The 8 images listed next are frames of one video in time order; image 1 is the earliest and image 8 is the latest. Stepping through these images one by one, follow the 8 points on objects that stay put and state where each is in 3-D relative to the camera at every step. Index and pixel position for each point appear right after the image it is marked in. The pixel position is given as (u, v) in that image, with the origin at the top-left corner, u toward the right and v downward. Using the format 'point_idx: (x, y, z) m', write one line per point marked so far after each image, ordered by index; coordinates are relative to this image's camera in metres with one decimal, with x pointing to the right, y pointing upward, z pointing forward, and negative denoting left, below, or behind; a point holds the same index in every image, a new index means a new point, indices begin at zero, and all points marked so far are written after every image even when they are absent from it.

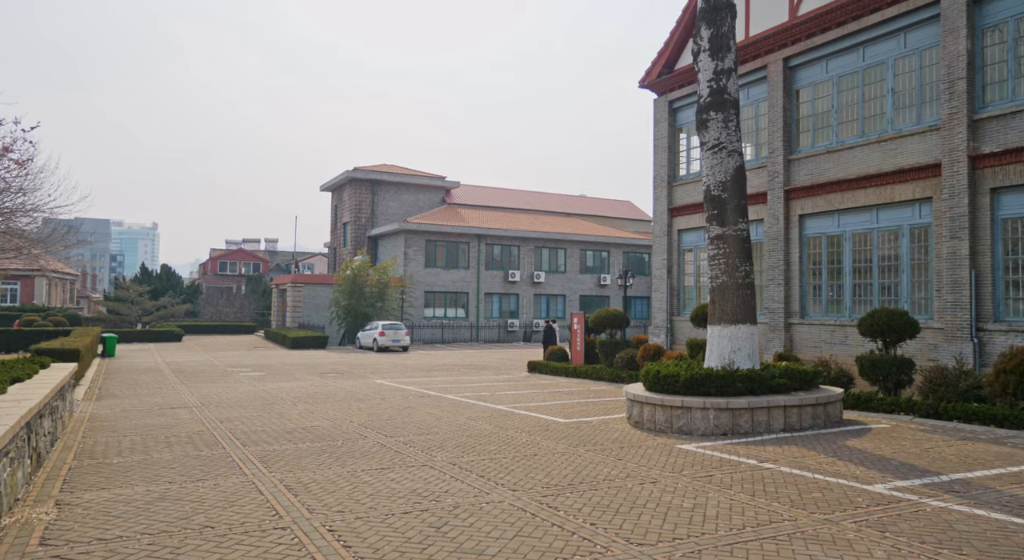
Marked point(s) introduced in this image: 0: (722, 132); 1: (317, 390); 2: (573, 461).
0: (+3.2, +2.3, +11.5) m
1: (-4.9, -2.7, +18.6) m
2: (+0.7, -2.1, +8.5) m
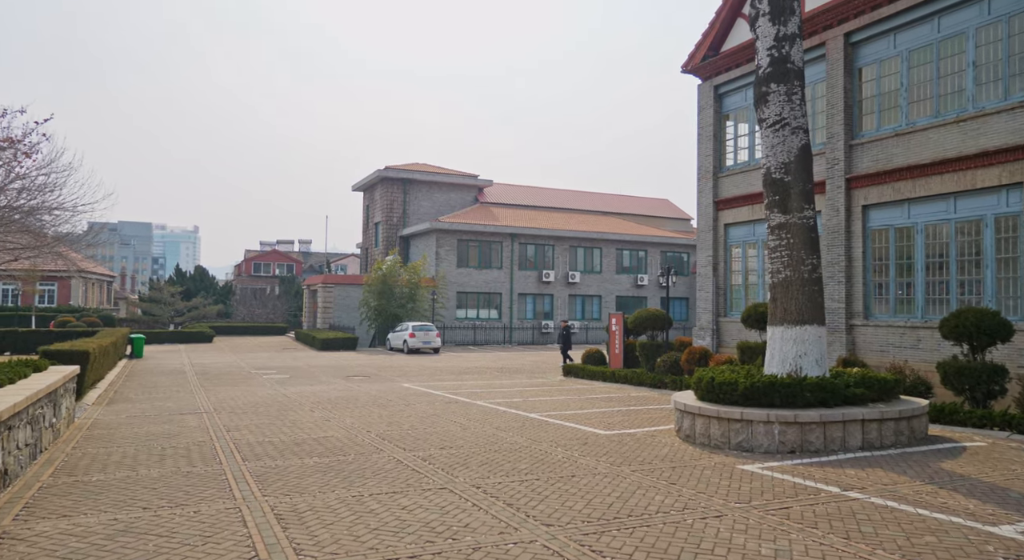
0: (+3.7, +2.4, +10.1) m
1: (-4.1, -2.7, +17.6) m
2: (+1.0, -2.0, +7.3) m
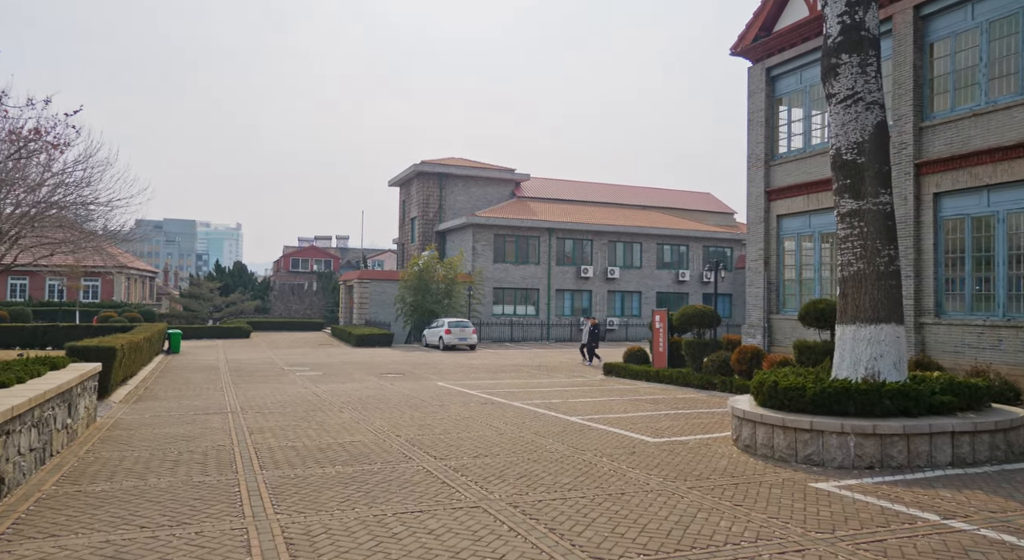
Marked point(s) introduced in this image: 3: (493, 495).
0: (+4.2, +2.4, +9.1) m
1: (-3.2, -2.6, +16.9) m
2: (+1.4, -1.9, +6.4) m
3: (-0.2, -2.0, +6.9) m
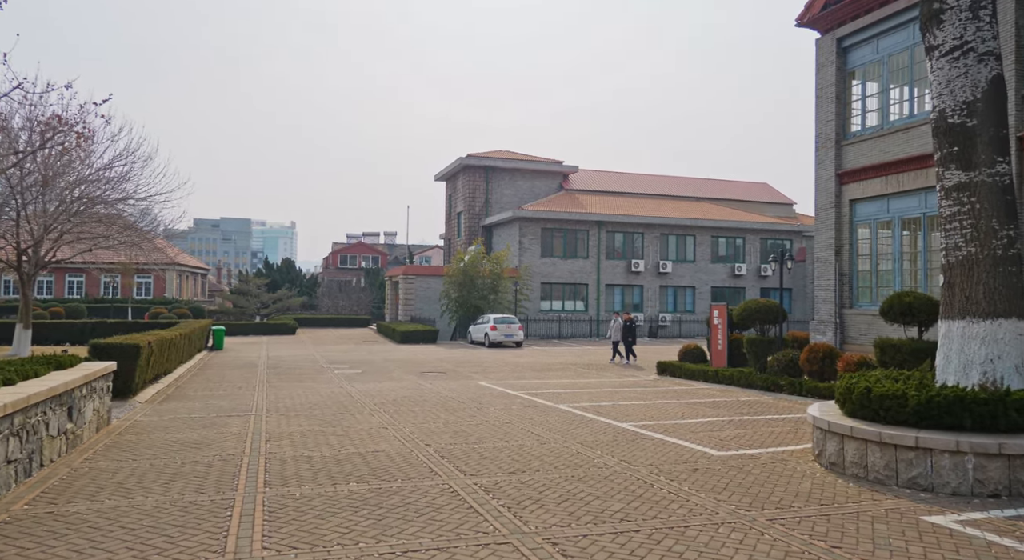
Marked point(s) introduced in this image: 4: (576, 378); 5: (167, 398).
0: (+4.6, +2.6, +7.5) m
1: (-2.2, -2.4, +15.9) m
2: (+1.6, -1.8, +5.1) m
3: (+0.1, -1.9, +5.7) m
4: (+1.7, -2.5, +19.3) m
5: (-7.0, -2.4, +15.2) m
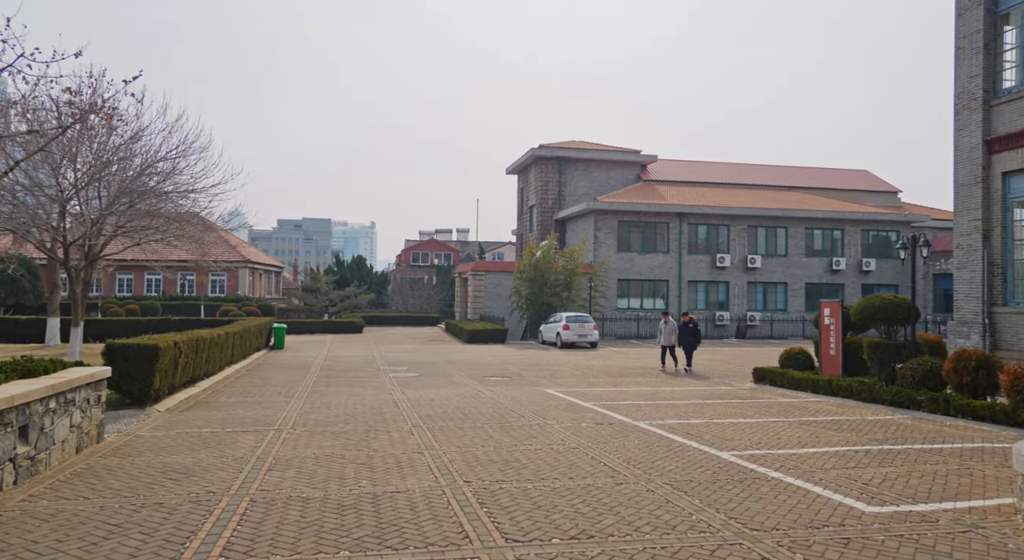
0: (+5.0, +2.7, +4.7) m
1: (-0.9, -2.3, +13.8) m
2: (+1.8, -1.7, +2.6) m
3: (+0.4, -1.8, +3.4) m
4: (+3.3, -2.4, +16.7) m
5: (-5.8, -2.3, +13.6) m
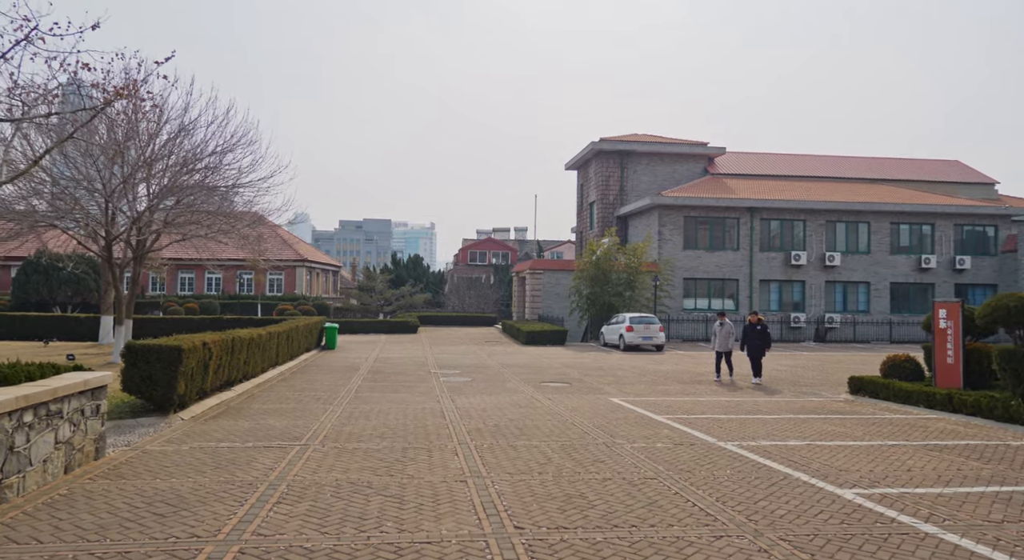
0: (+5.3, +2.8, +2.7) m
1: (+0.1, -2.2, +12.2) m
2: (+1.9, -1.6, +0.8) m
3: (+0.5, -1.7, +1.7) m
4: (+4.5, -2.3, +14.8) m
5: (-4.8, -2.2, +12.4) m
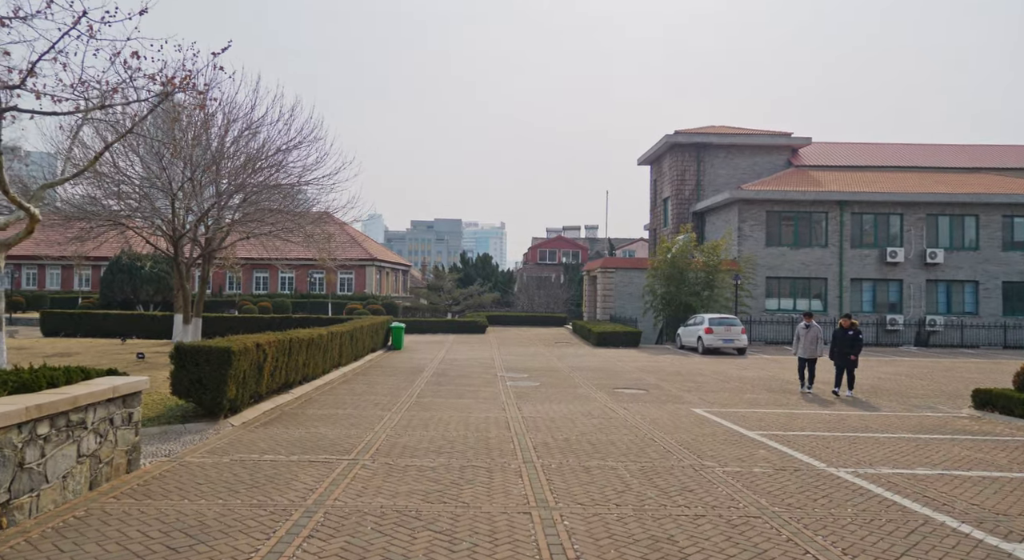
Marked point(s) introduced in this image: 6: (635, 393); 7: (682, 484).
0: (+5.4, +2.8, +1.1) m
1: (+1.1, -2.2, +11.0) m
2: (+1.9, -1.6, -0.5) m
3: (+0.6, -1.6, +0.5) m
4: (+5.8, -2.3, +13.2) m
5: (-3.7, -2.2, +11.7) m
6: (+2.6, -2.4, +15.8) m
7: (+1.6, -2.0, +7.3) m
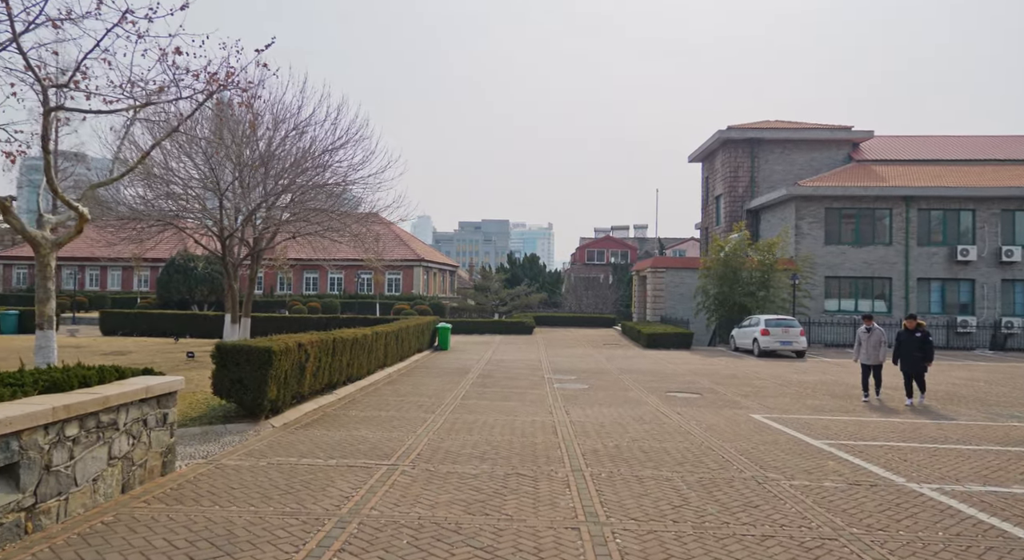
0: (+5.4, +2.9, +0.3) m
1: (+1.8, -2.1, +10.4) m
2: (+1.8, -1.5, -1.1) m
3: (+0.6, -1.6, 0.0) m
4: (+6.6, -2.2, +12.3) m
5: (-3.0, -2.1, +11.4) m
6: (+3.6, -2.4, +15.1) m
7: (+2.0, -1.9, +6.7) m
